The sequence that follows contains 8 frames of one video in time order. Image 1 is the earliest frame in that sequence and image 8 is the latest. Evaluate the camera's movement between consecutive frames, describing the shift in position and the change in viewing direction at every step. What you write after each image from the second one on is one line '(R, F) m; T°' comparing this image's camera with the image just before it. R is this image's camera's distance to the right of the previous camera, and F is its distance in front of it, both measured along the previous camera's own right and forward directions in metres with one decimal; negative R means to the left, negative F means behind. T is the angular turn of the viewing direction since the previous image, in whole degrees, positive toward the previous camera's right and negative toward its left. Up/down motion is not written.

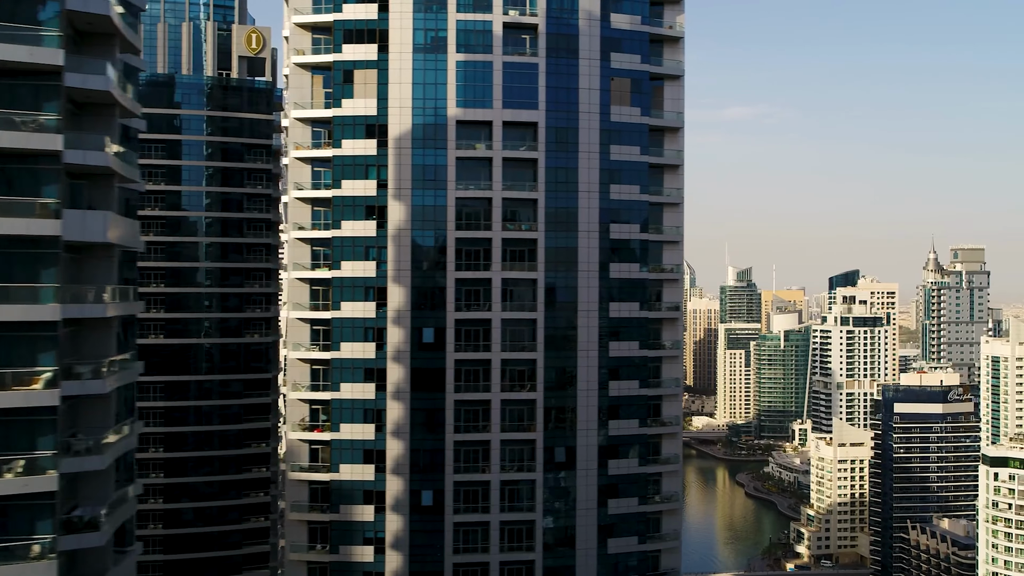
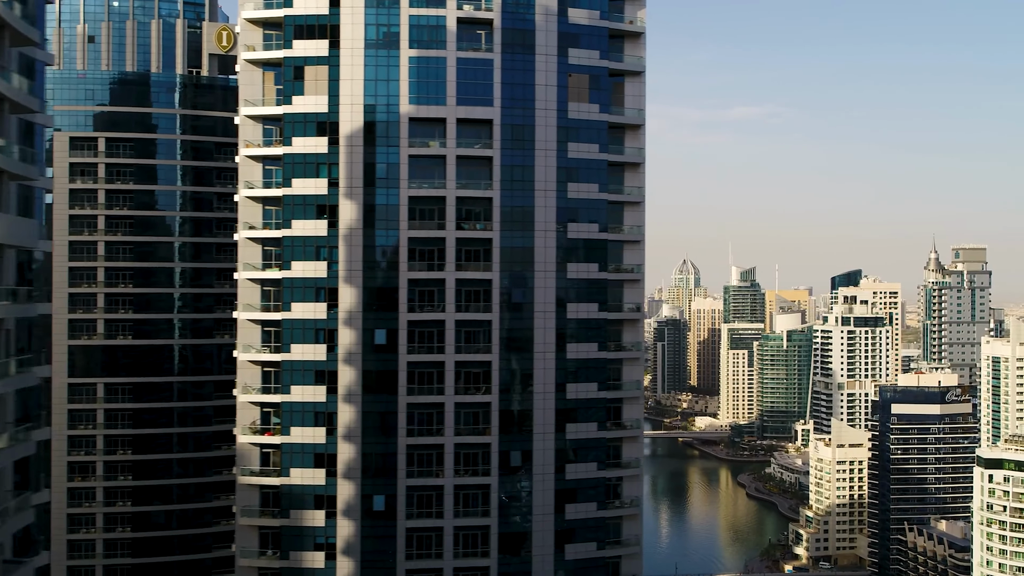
(+1.9, +0.7) m; 0°
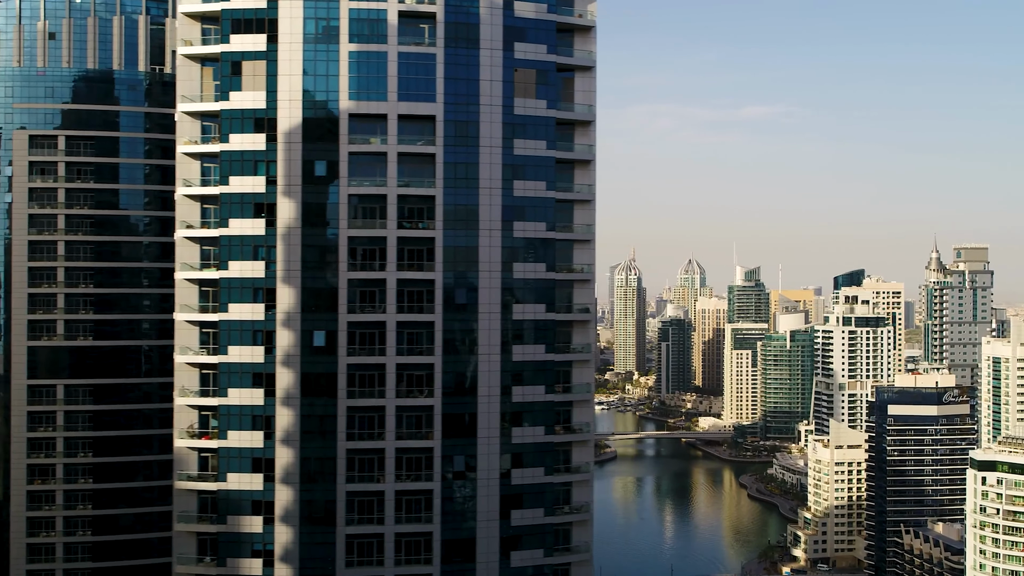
(+2.3, +0.9) m; 0°
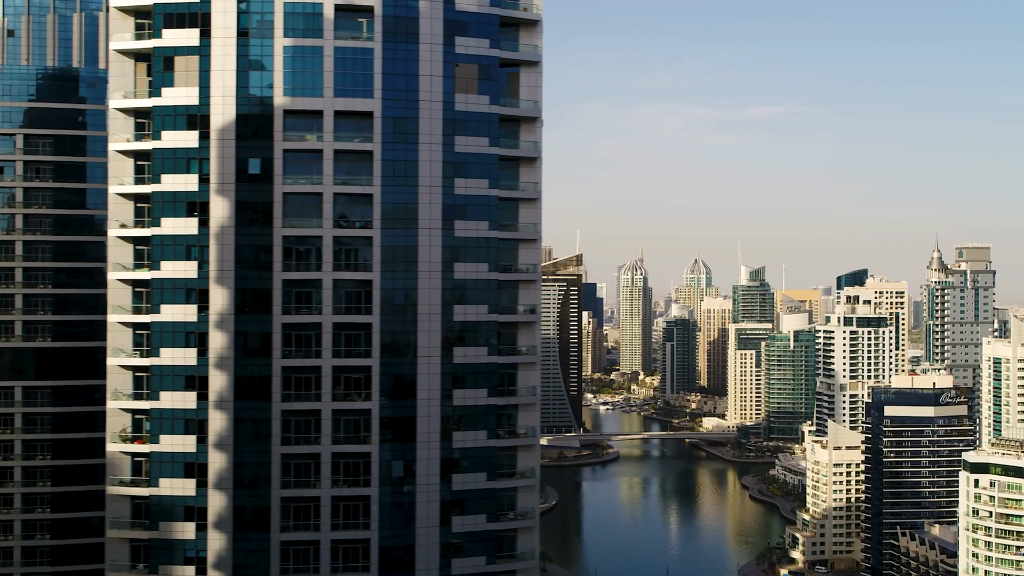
(+2.4, +0.9) m; -1°
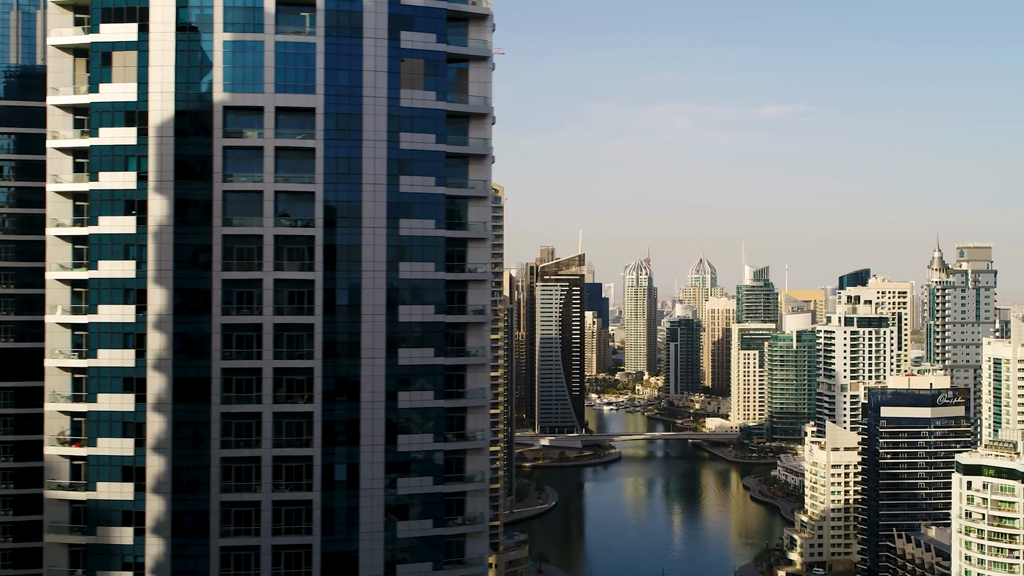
(+2.1, +0.7) m; 0°
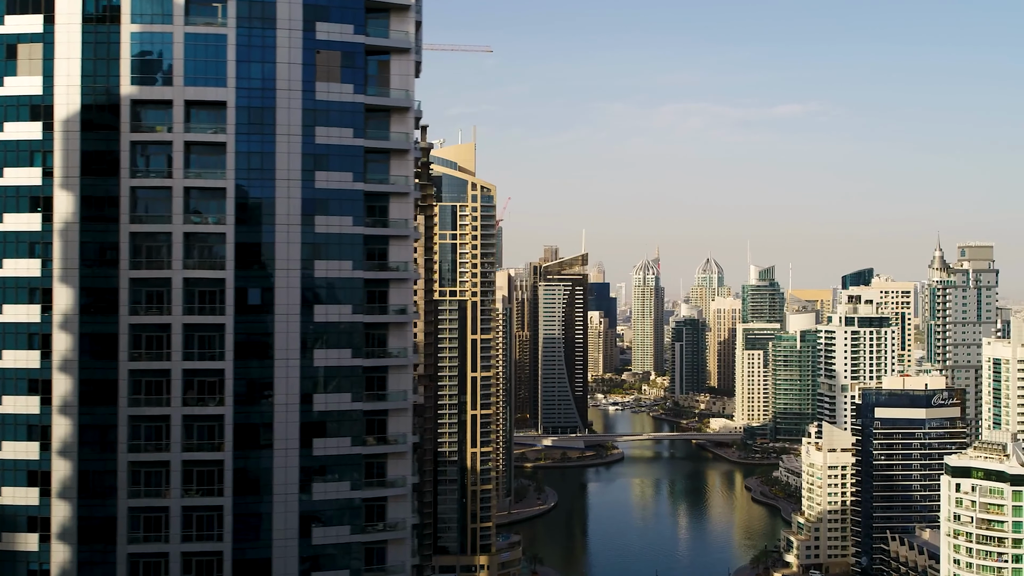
(+3.1, +1.1) m; -1°
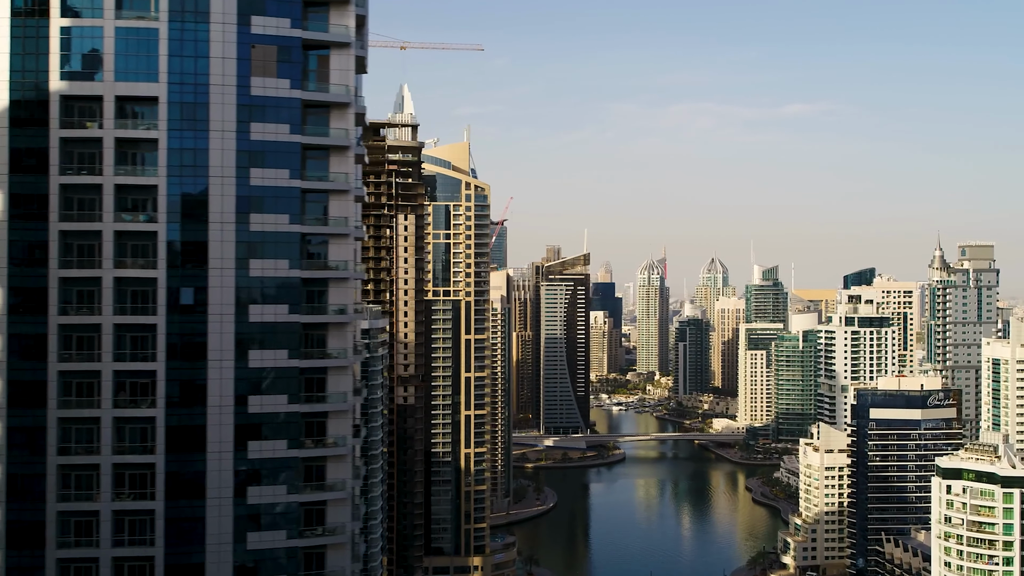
(+2.3, +0.7) m; 0°
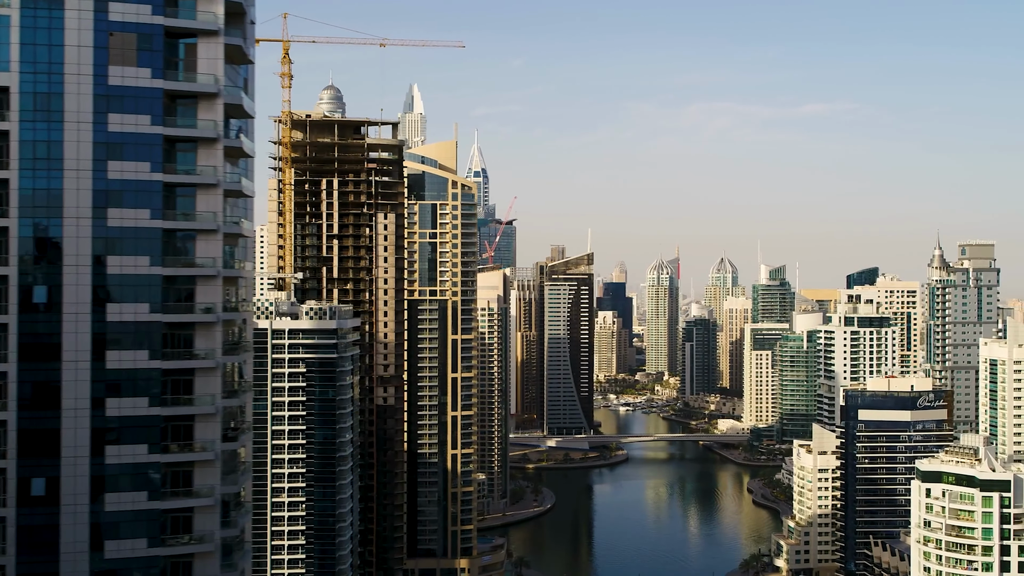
(+4.7, +1.4) m; -1°
